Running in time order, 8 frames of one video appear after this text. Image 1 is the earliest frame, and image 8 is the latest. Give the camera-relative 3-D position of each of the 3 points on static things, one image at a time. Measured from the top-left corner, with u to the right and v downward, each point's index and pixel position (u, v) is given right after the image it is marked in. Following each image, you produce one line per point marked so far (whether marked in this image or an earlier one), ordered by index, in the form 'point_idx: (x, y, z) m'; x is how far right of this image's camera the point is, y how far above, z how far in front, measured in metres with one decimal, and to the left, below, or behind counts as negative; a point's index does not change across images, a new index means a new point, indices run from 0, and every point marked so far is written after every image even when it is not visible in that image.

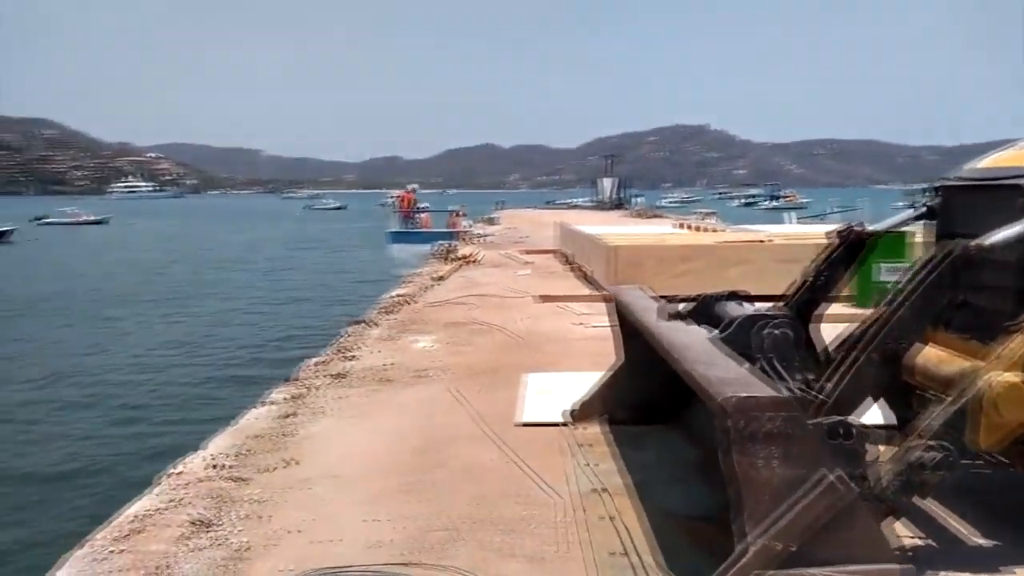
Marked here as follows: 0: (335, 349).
0: (-2.1, -0.7, +8.6) m
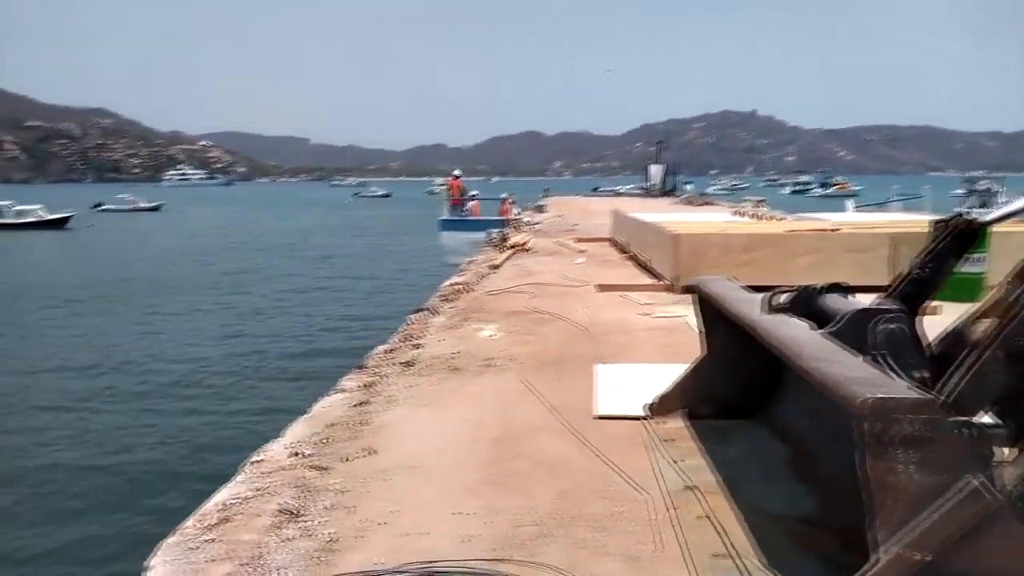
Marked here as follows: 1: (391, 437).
0: (-1.3, -0.6, +8.6) m
1: (-0.9, -1.1, +5.2) m
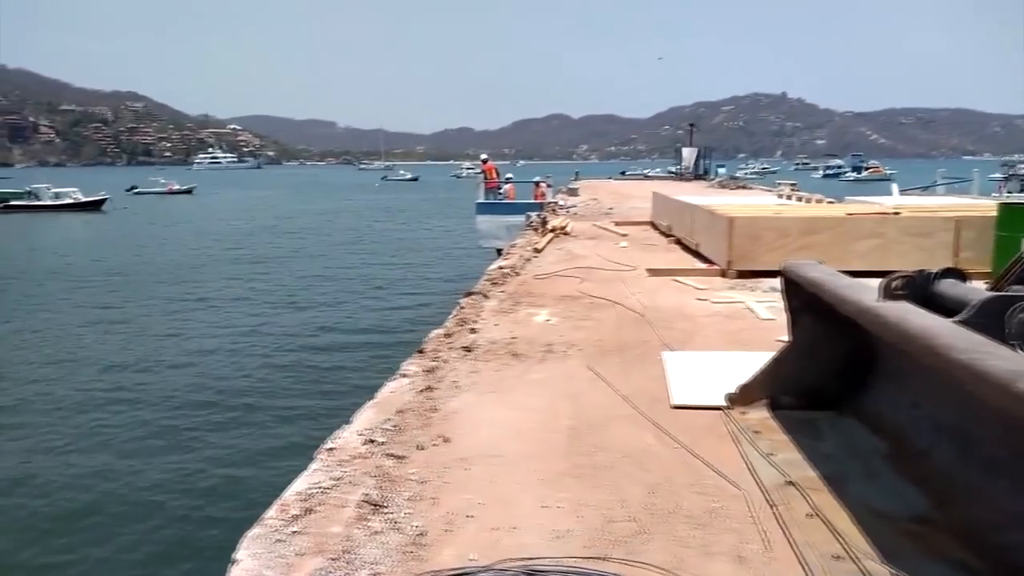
0: (-0.7, -0.4, +8.5) m
1: (-0.3, -1.0, +5.1) m
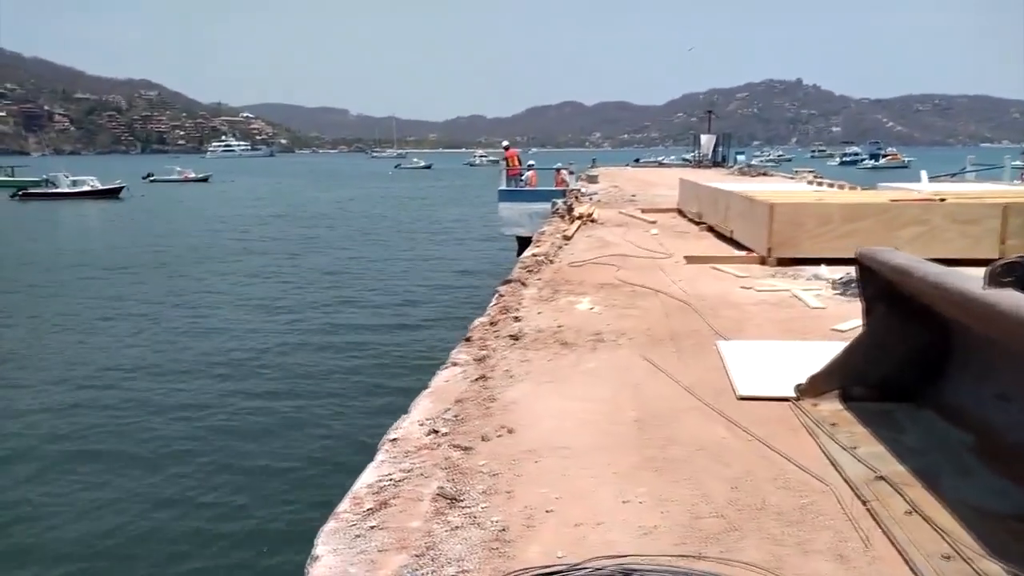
0: (-0.2, -0.2, +8.3) m
1: (+0.1, -0.9, +4.9) m
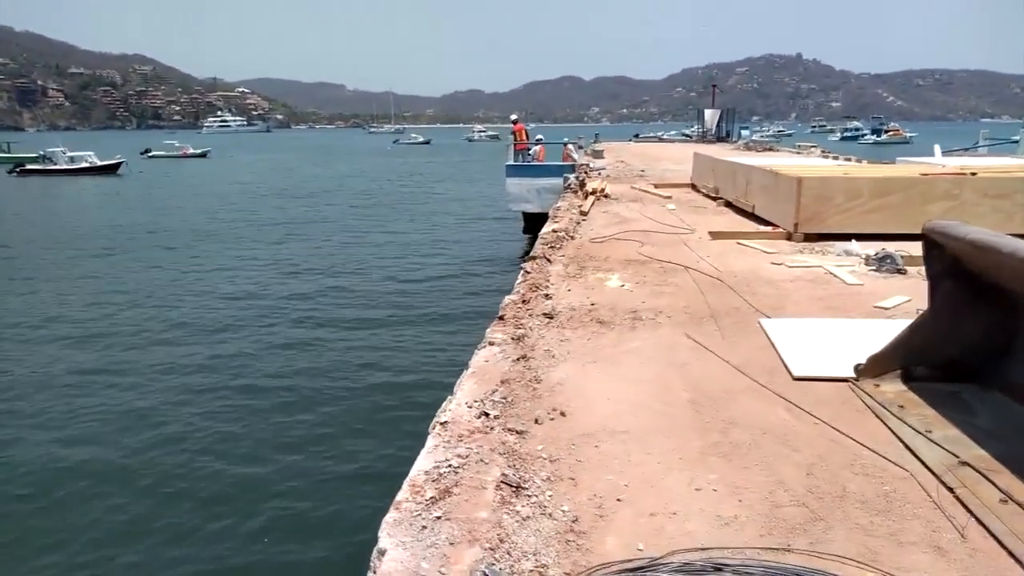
0: (+0.1, 0.0, +8.1) m
1: (+0.4, -0.7, +4.7) m
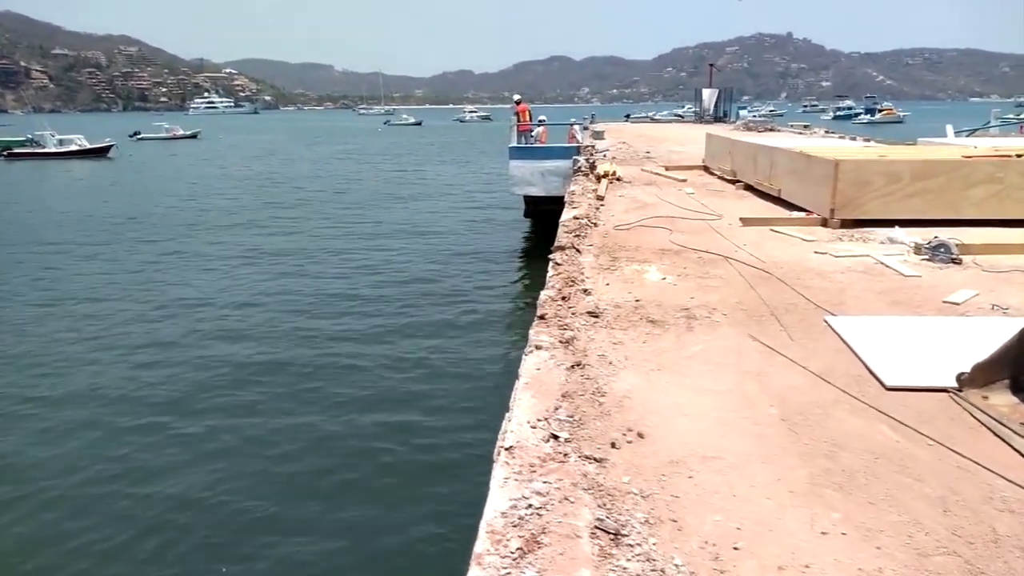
0: (+0.4, +0.1, +7.6) m
1: (+0.8, -0.7, +4.2) m
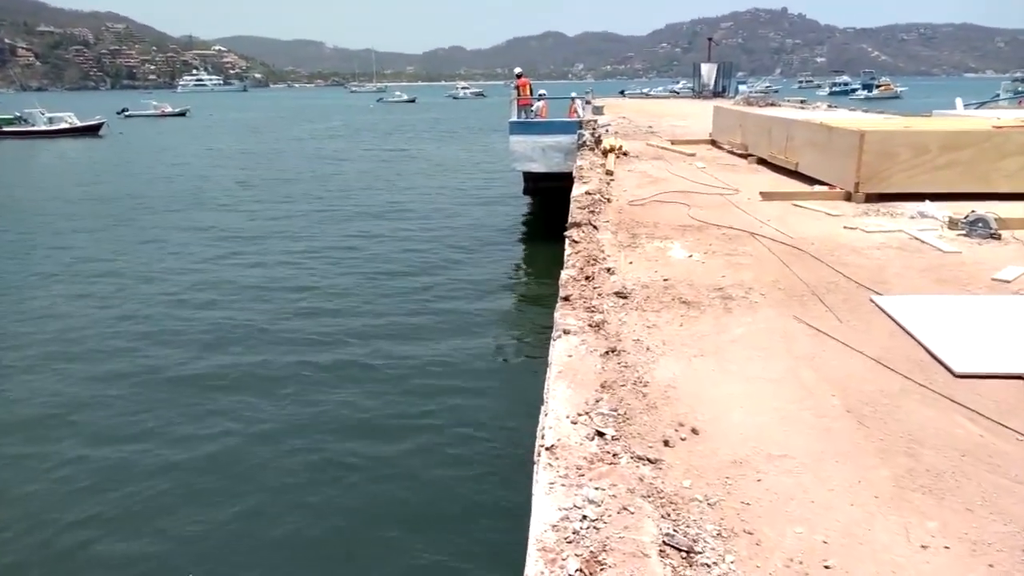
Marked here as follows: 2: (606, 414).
0: (+0.6, +0.3, +7.1) m
1: (+1.0, -0.6, +3.8) m
2: (+0.5, -0.6, +3.7) m
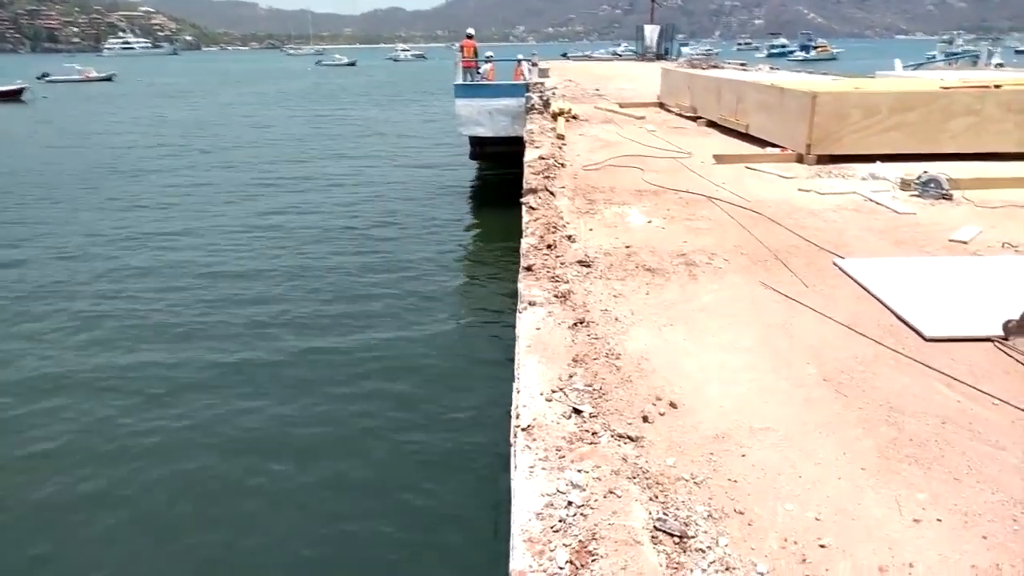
0: (+0.2, +0.6, +6.9) m
1: (+0.8, -0.5, +3.7) m
2: (+0.3, -0.5, +3.5) m
